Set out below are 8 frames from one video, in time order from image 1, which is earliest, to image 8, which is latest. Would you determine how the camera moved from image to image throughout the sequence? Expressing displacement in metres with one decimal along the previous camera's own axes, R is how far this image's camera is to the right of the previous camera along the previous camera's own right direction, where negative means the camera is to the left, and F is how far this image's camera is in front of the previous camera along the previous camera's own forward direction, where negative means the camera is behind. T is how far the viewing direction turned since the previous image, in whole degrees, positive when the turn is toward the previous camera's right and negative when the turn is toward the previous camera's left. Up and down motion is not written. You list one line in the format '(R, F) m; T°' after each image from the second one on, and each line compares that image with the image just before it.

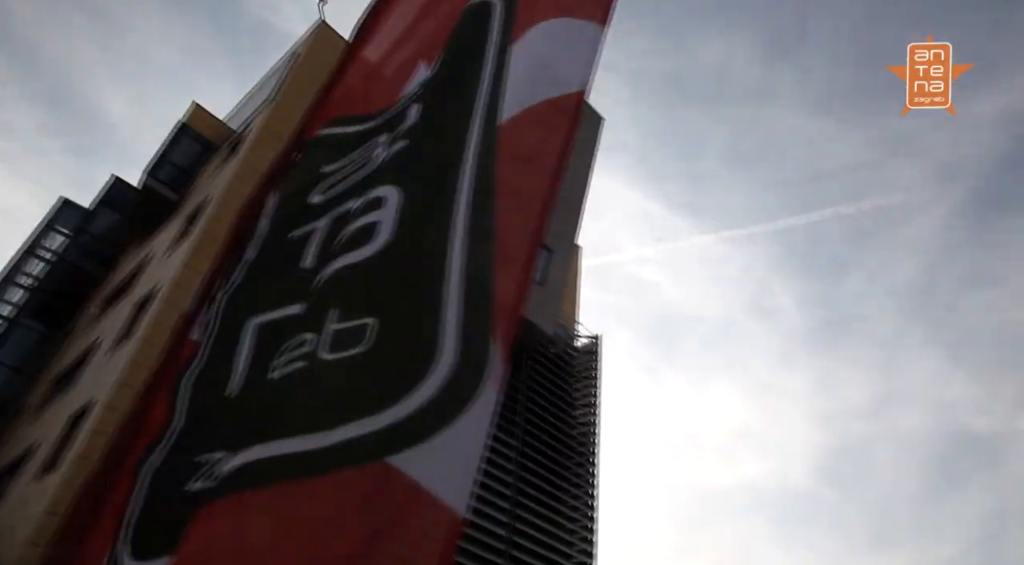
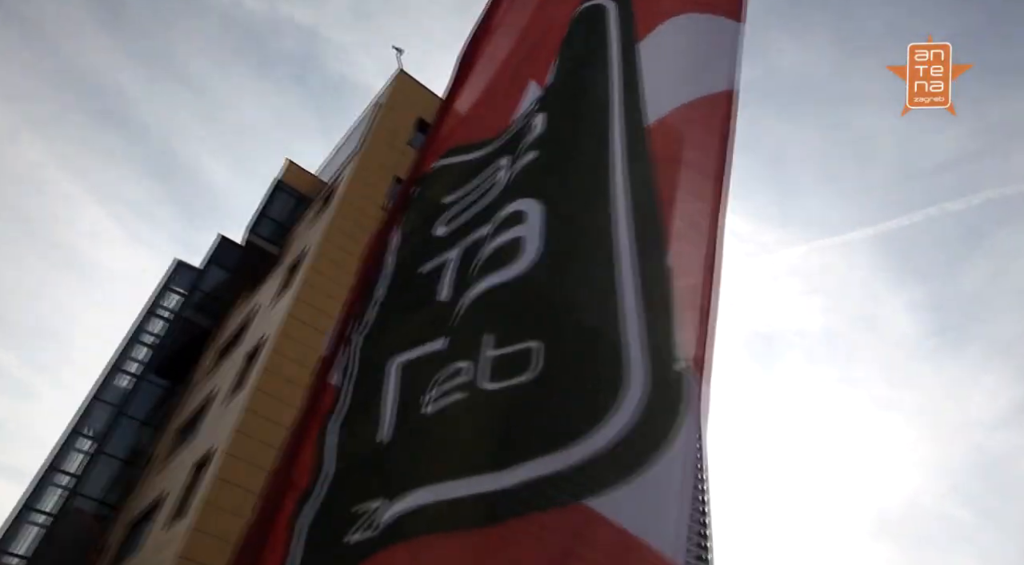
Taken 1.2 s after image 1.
(-0.6, +0.7) m; -8°
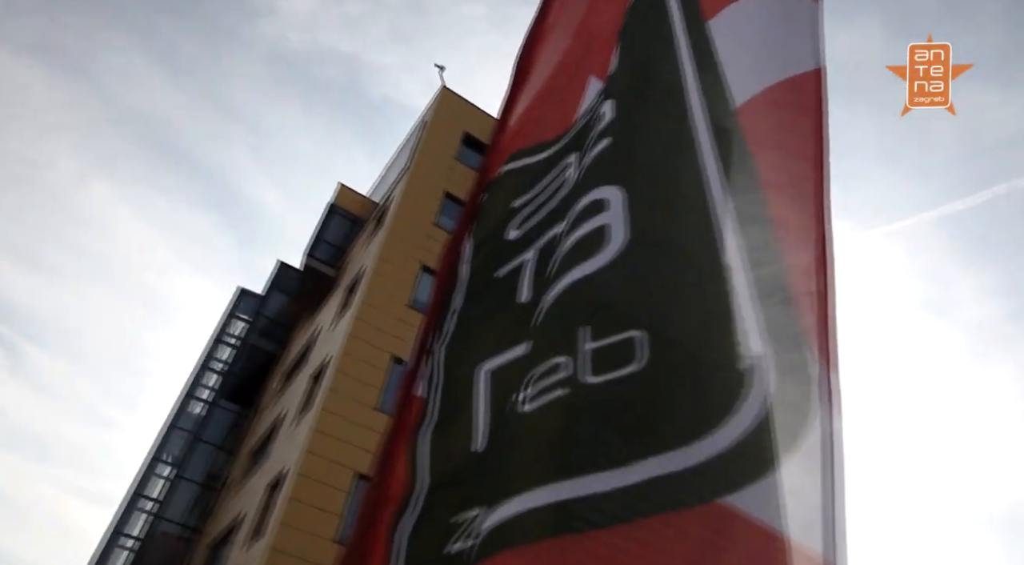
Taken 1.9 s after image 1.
(-0.3, +0.3) m; -4°
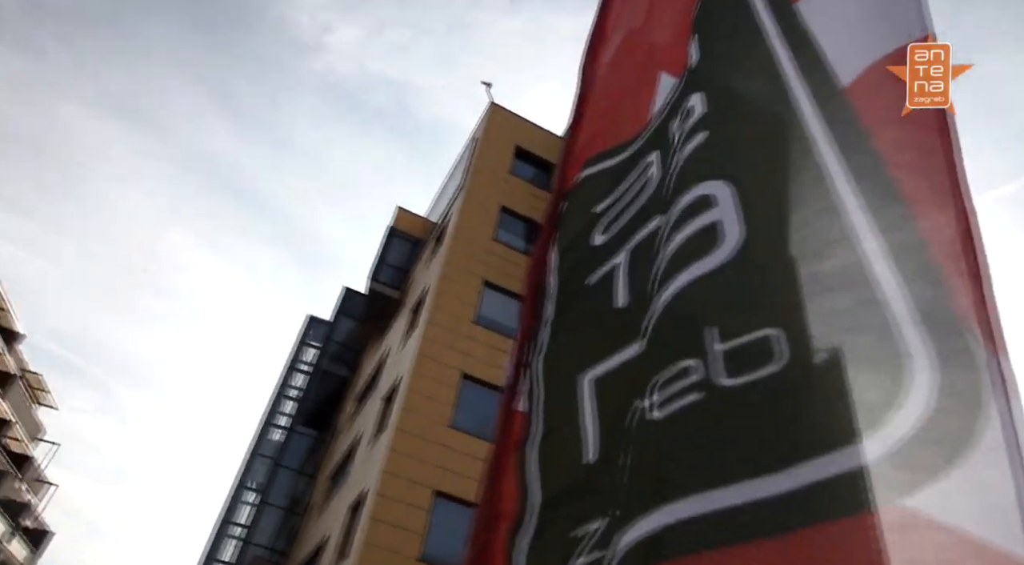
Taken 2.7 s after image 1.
(-0.4, +0.1) m; -5°
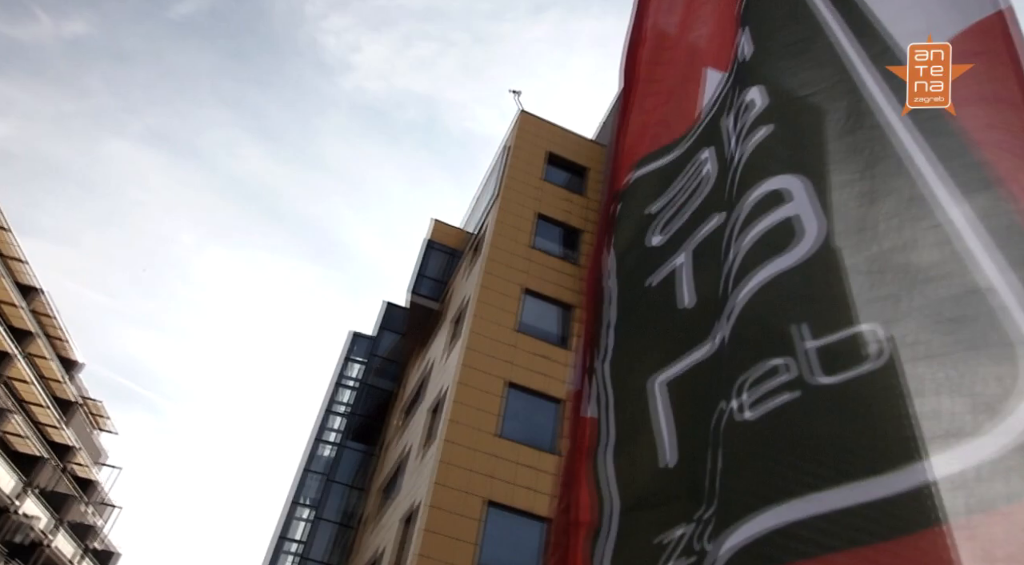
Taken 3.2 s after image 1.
(-0.3, 0.0) m; -3°
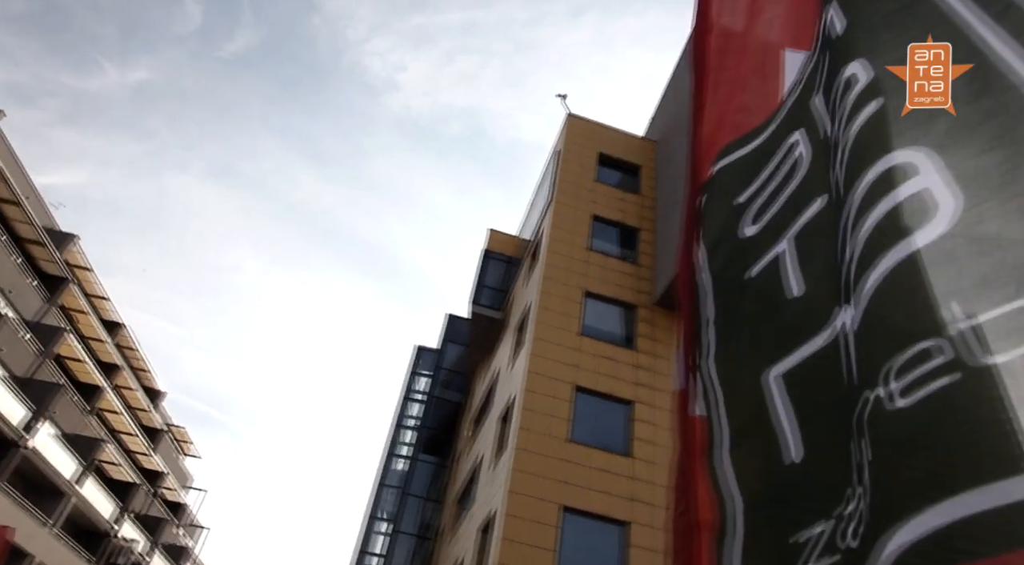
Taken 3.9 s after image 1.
(-0.5, +0.1) m; -5°
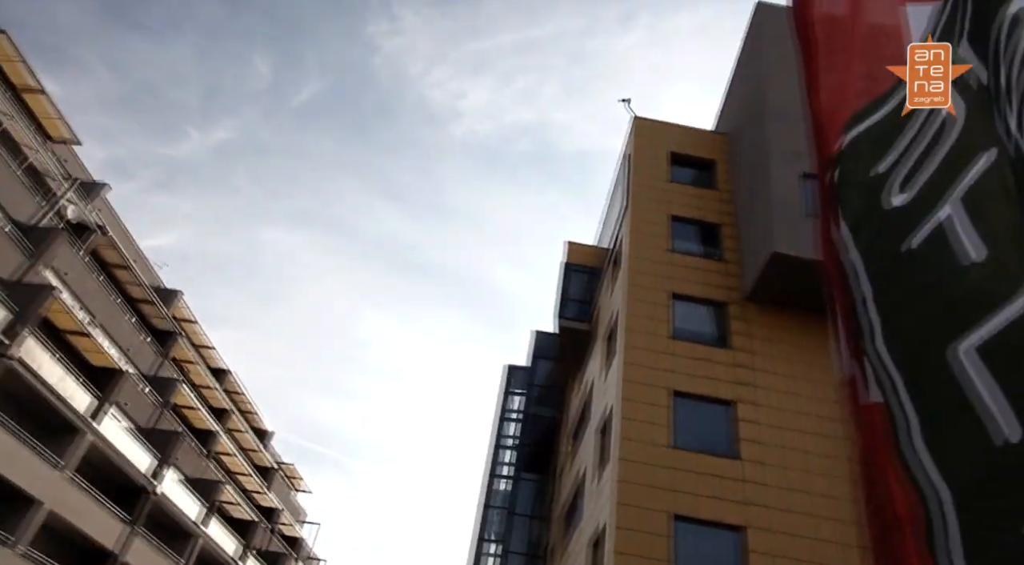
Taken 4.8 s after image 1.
(-0.8, +0.3) m; -7°
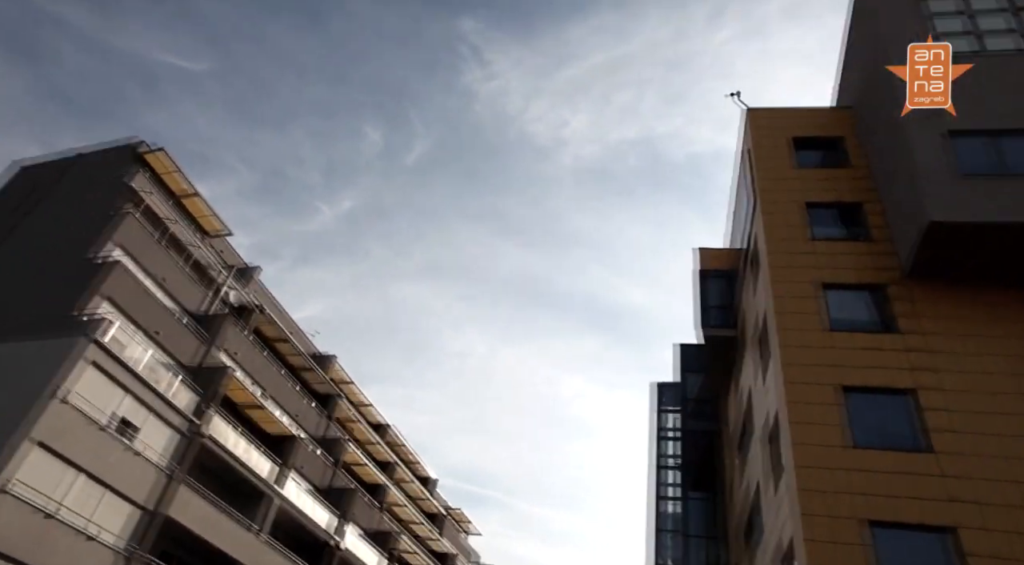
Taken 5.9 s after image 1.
(-1.3, +0.9) m; -10°
